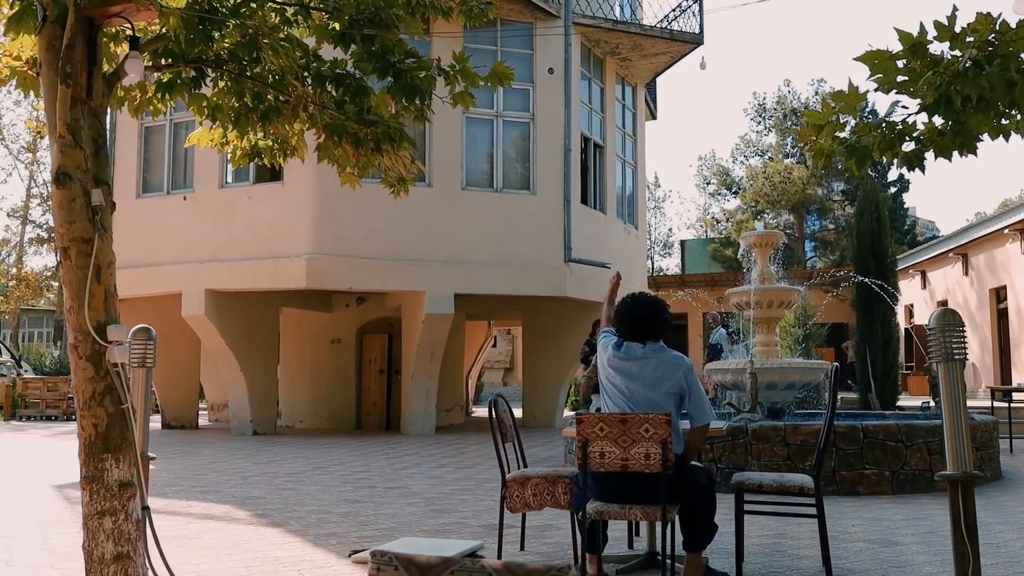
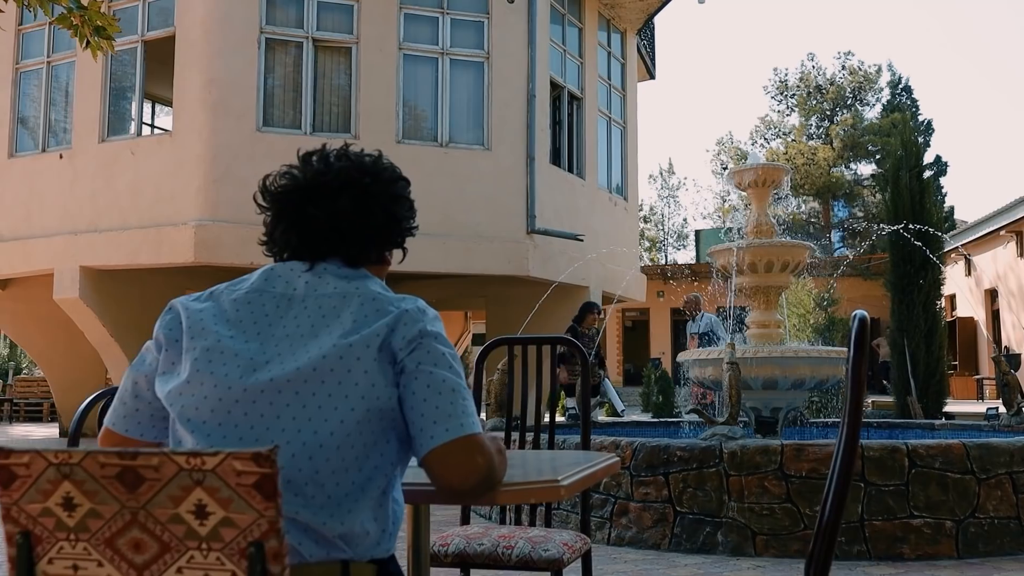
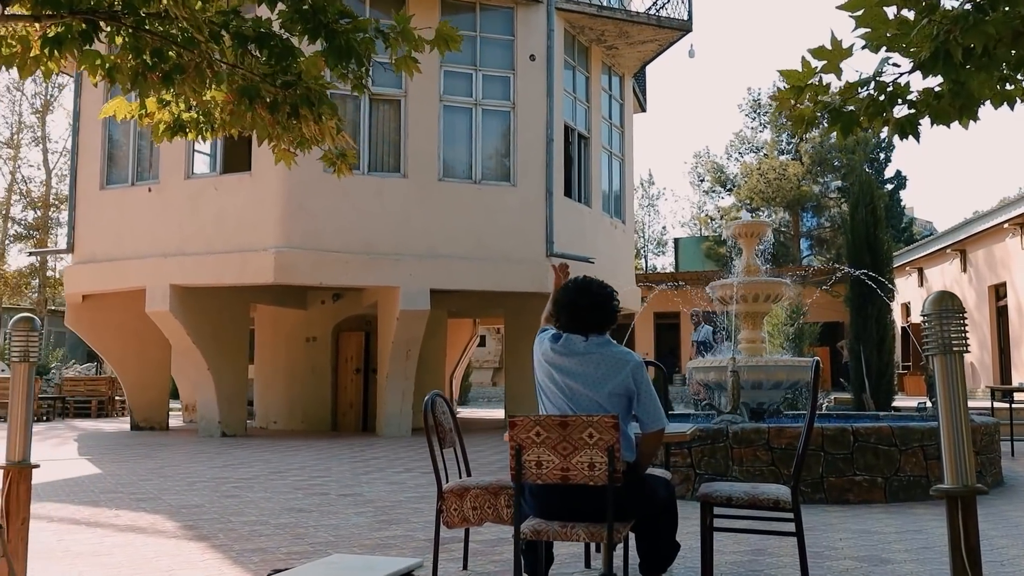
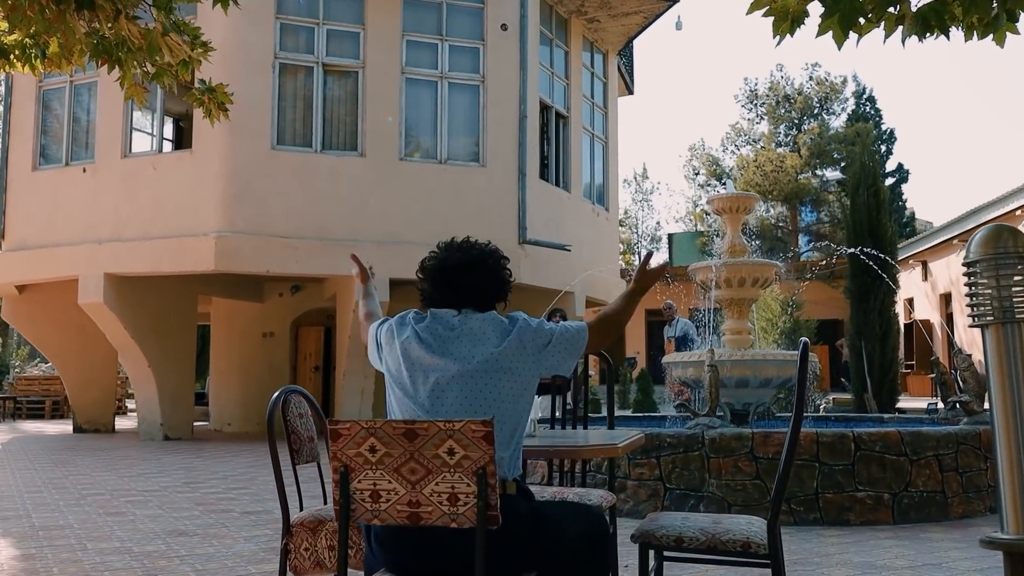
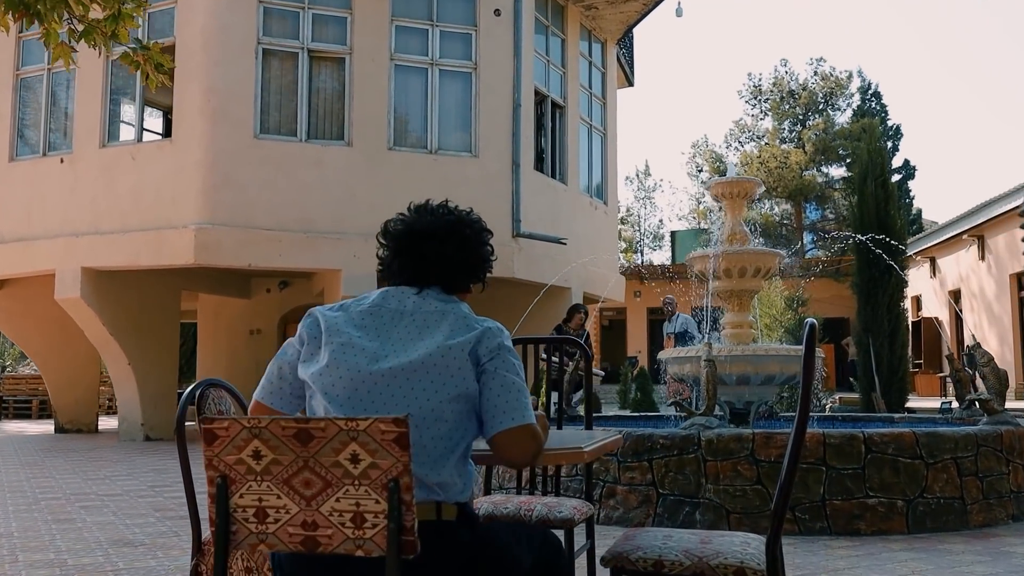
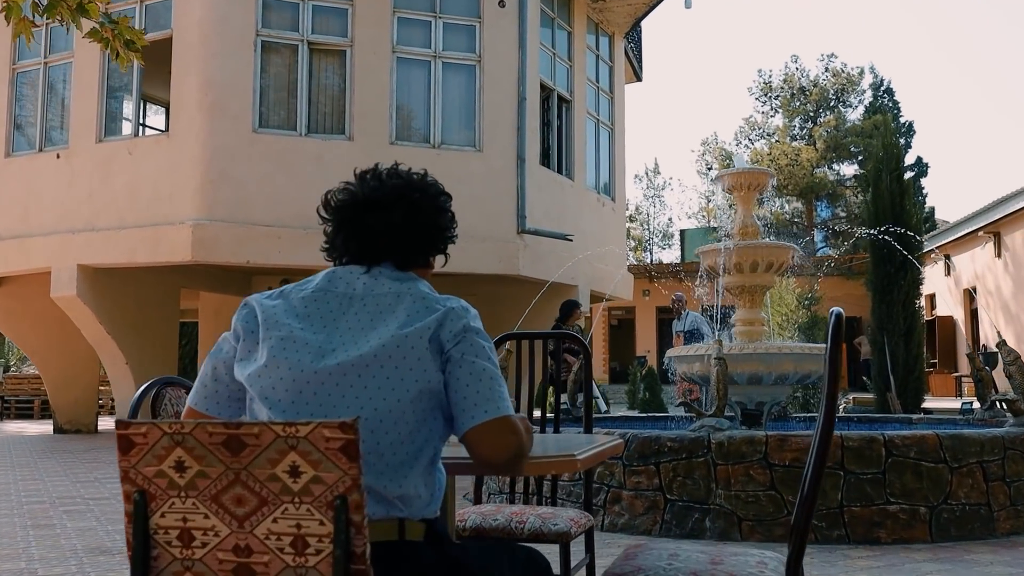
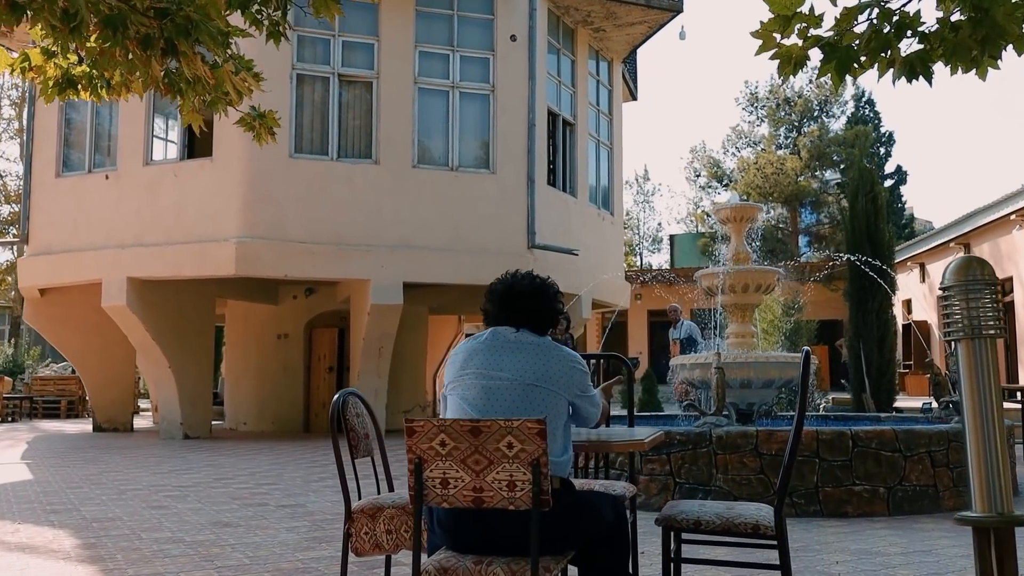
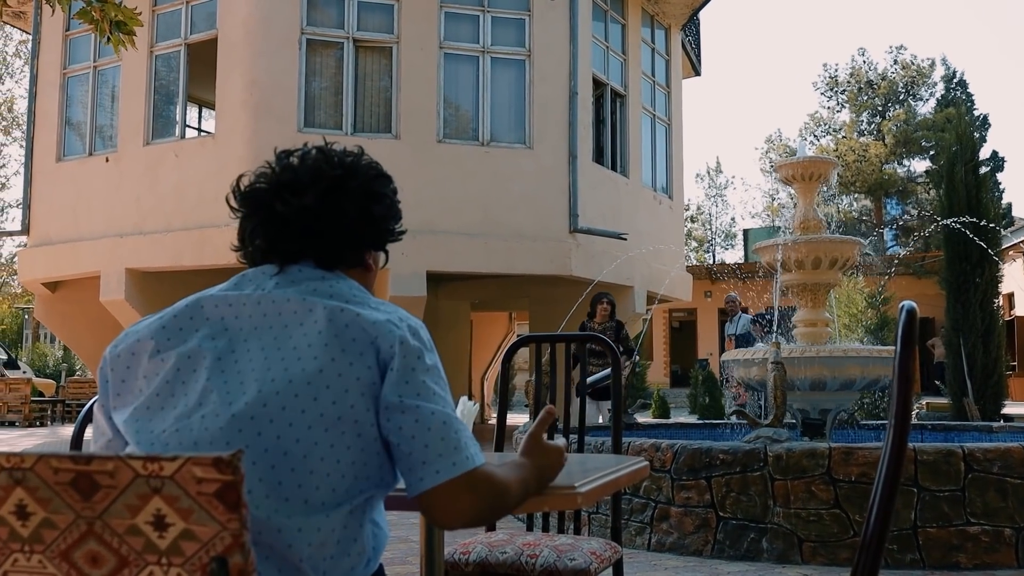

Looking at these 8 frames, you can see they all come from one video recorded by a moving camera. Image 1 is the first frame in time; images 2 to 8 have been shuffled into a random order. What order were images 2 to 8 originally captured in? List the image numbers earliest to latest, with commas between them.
3, 7, 4, 5, 6, 2, 8
